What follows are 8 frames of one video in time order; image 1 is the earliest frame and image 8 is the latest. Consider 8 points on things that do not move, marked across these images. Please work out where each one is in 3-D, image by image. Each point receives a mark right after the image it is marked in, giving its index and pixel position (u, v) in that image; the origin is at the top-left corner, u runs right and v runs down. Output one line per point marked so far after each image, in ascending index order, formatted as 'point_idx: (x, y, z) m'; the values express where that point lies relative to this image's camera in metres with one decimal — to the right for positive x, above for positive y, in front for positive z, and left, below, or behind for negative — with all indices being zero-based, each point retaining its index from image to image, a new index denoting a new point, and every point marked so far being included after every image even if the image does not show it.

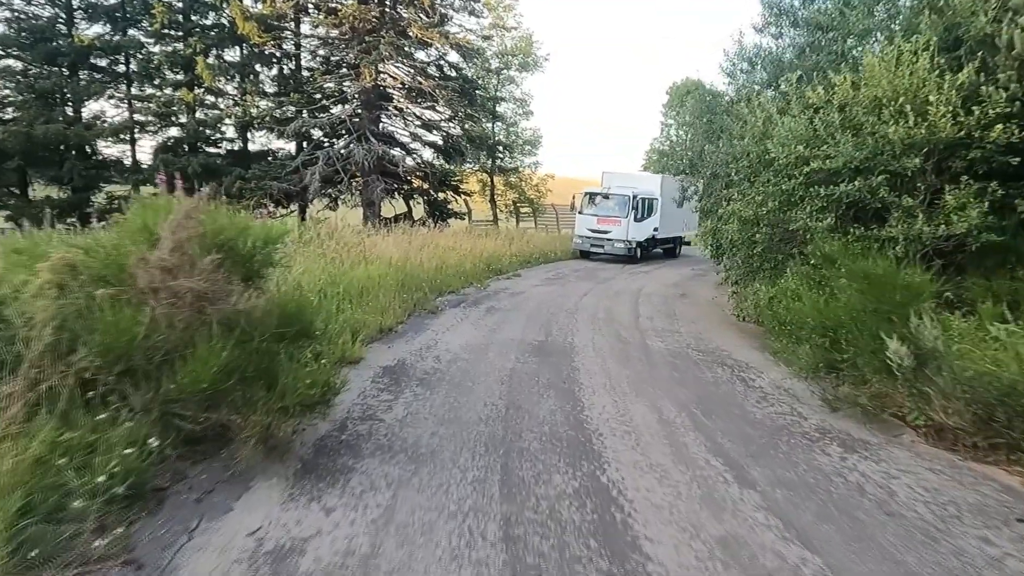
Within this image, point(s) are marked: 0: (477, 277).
0: (-0.7, +0.2, +15.3) m
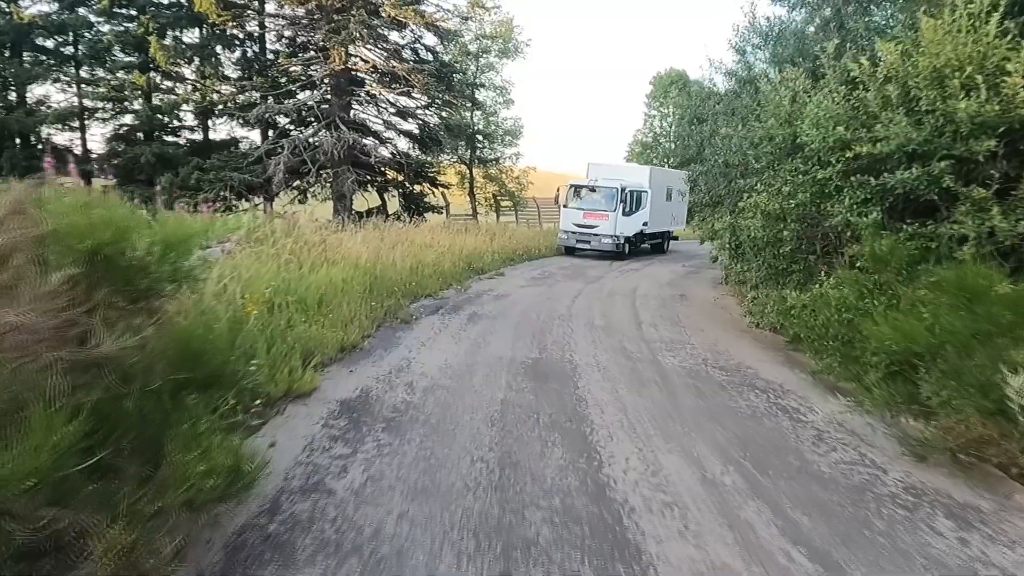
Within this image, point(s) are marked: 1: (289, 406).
0: (-1.0, +0.2, +13.9) m
1: (-1.5, -0.8, +5.2) m
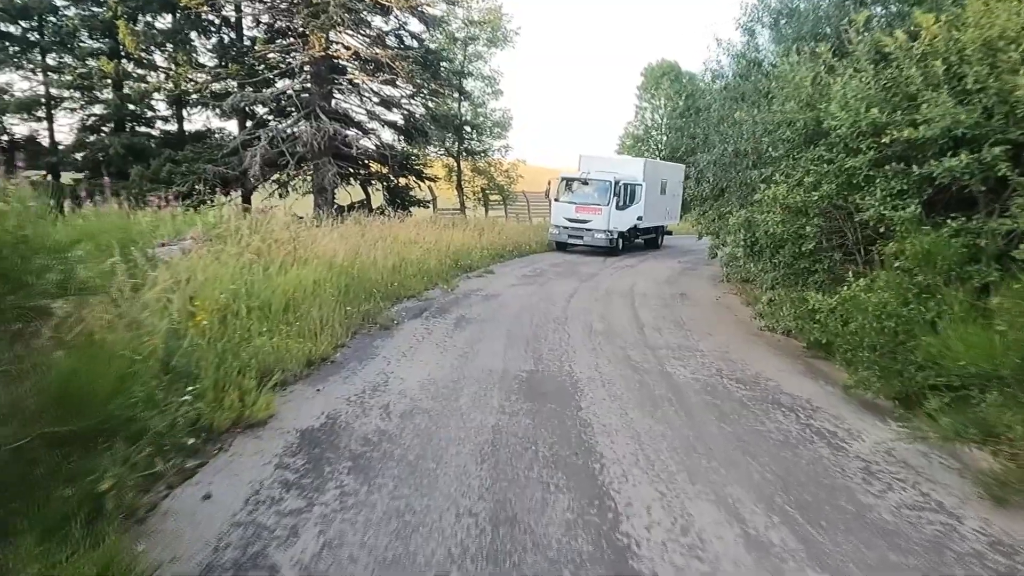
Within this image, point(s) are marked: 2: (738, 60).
0: (-1.2, +0.2, +13.0) m
1: (-1.5, -0.9, +4.3) m
2: (+3.0, +3.1, +10.3) m
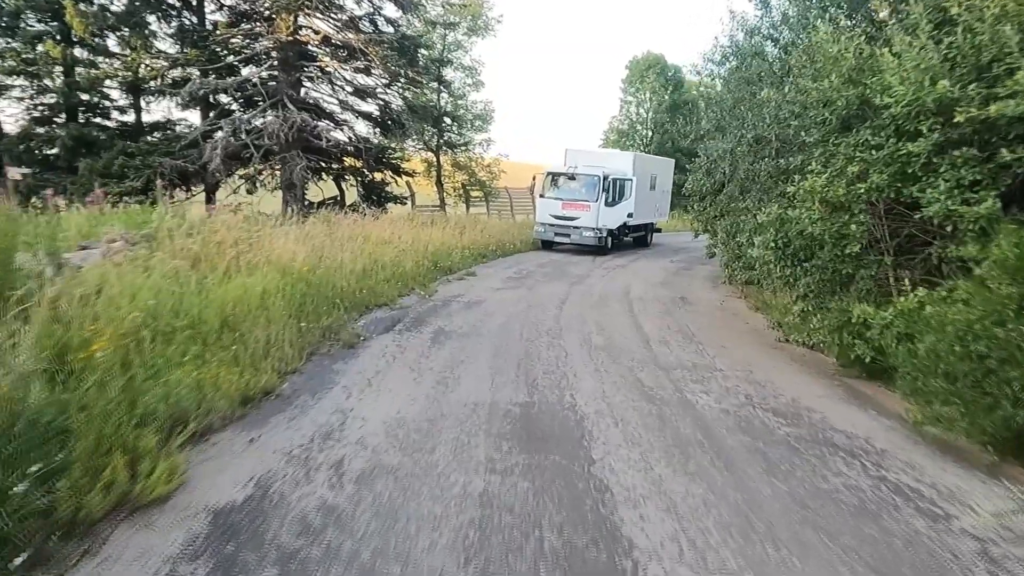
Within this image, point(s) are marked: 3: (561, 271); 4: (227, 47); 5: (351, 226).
0: (-1.4, +0.1, +11.7) m
1: (-1.6, -1.0, +3.0) m
2: (+2.9, +3.0, +9.1) m
3: (+1.0, +0.3, +15.6) m
4: (-6.8, +5.8, +18.4) m
5: (-2.9, +1.1, +13.7) m
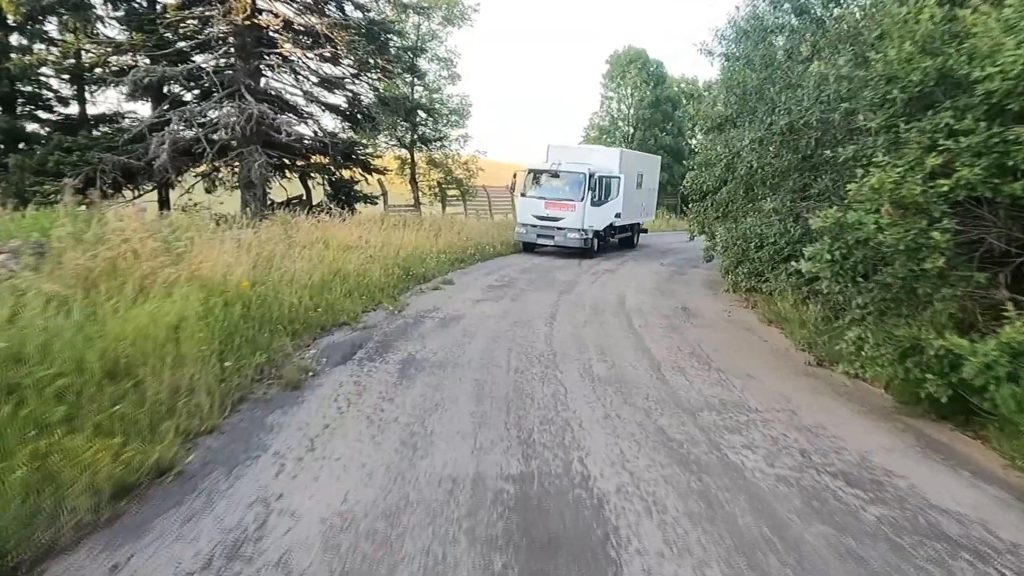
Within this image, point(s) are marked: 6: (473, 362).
0: (-1.7, 0.0, +10.2) m
1: (-1.5, -1.2, +1.6) m
2: (+2.7, +2.8, +7.8) m
3: (+0.7, +0.2, +14.2) m
4: (-7.3, +5.6, +16.8) m
5: (-3.2, +0.9, +12.2) m
6: (-0.3, -0.6, +6.7) m
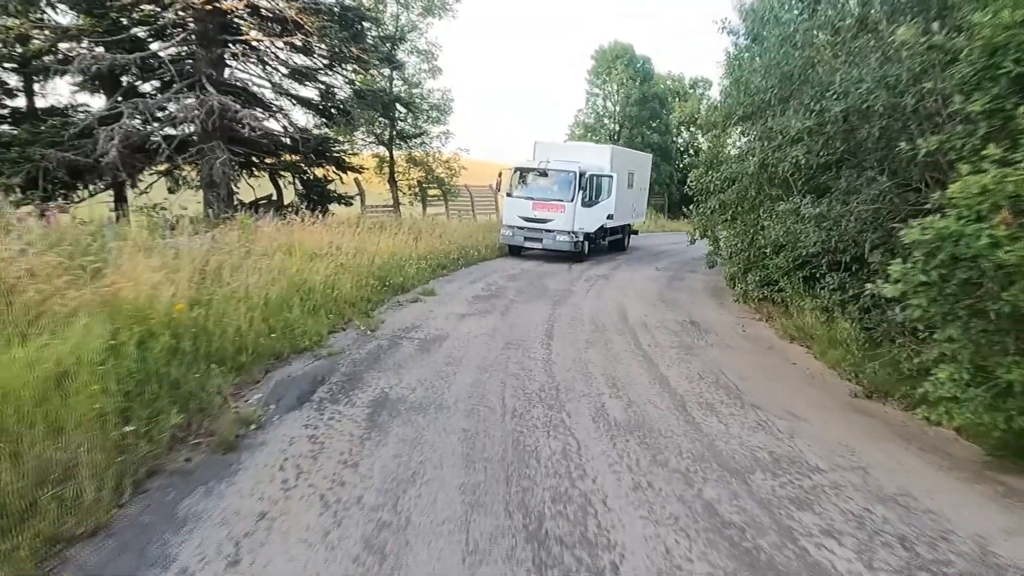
0: (-1.8, -0.2, +9.0) m
1: (-1.4, -1.3, +0.3) m
2: (+2.6, +2.7, +6.6) m
3: (+0.4, 0.0, +13.0) m
4: (-7.6, +5.4, +15.4) m
5: (-3.3, +0.7, +10.8) m
6: (-0.4, -0.8, +5.4) m
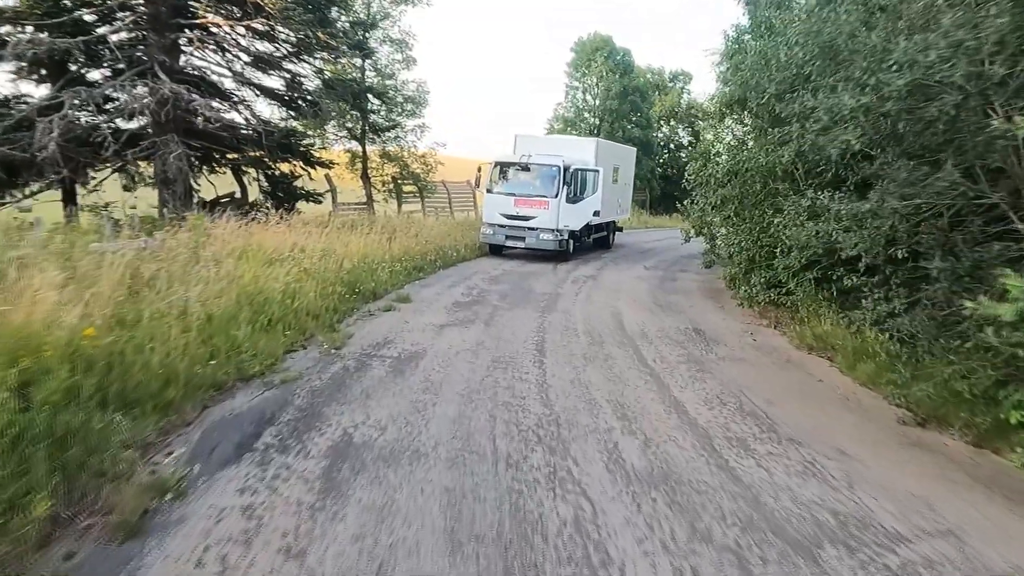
0: (-1.9, -0.3, +7.9) m
1: (-1.3, -1.5, -0.8) m
2: (+2.5, +2.6, +5.6) m
3: (+0.2, 0.0, +12.0) m
4: (-8.0, +5.3, +14.1) m
5: (-3.5, +0.6, +9.7) m
6: (-0.4, -0.9, +4.4) m
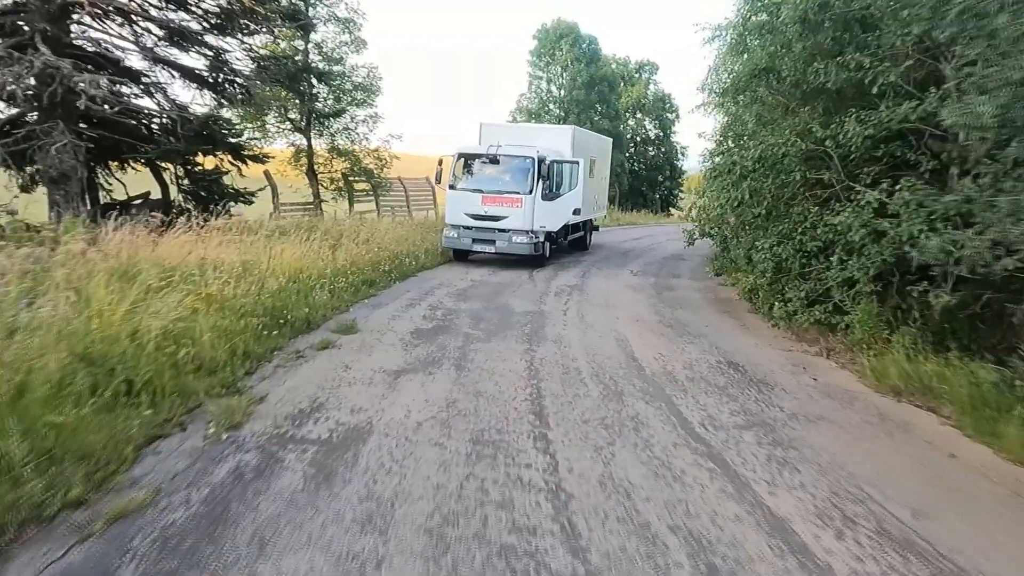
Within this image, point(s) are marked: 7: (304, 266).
0: (-2.0, -0.6, +5.4) m
1: (-1.0, -1.8, -3.1) m
2: (+2.4, +2.4, +3.4) m
3: (-0.2, -0.2, +9.7) m
4: (-8.5, +4.9, +11.3) m
5: (-3.8, +0.3, +7.2) m
6: (-0.3, -1.2, +2.1) m
7: (-2.6, +0.3, +9.4) m
